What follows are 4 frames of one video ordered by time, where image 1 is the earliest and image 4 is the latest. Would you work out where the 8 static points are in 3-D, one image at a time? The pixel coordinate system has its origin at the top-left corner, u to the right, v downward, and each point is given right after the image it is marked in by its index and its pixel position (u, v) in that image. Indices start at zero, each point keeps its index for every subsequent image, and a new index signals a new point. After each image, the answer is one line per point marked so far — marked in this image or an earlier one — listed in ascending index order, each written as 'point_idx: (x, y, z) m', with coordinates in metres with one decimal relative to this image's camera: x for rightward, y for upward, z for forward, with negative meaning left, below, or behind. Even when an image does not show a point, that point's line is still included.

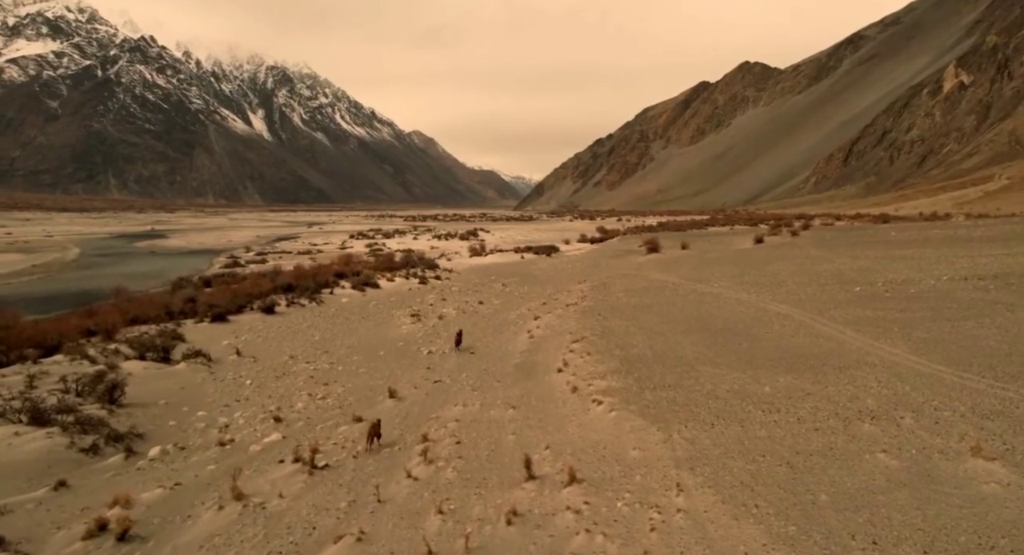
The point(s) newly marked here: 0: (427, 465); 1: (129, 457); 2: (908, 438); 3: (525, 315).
0: (-0.9, -2.1, +5.8) m
1: (-4.8, -2.3, +6.6) m
2: (+3.7, -1.5, +4.9) m
3: (+0.5, -1.2, +17.0) m
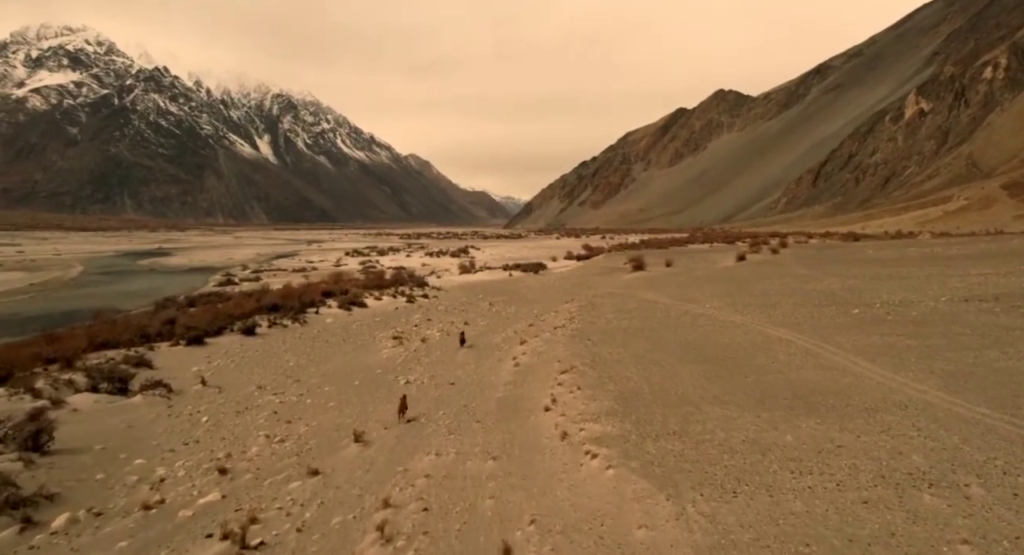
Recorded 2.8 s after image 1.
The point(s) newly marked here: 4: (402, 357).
0: (-1.2, -2.4, +4.7) m
1: (-5.0, -2.6, +5.4) m
2: (+3.5, -1.8, +3.9) m
3: (0.0, -1.9, +16.0) m
4: (-3.2, -2.3, +15.2) m
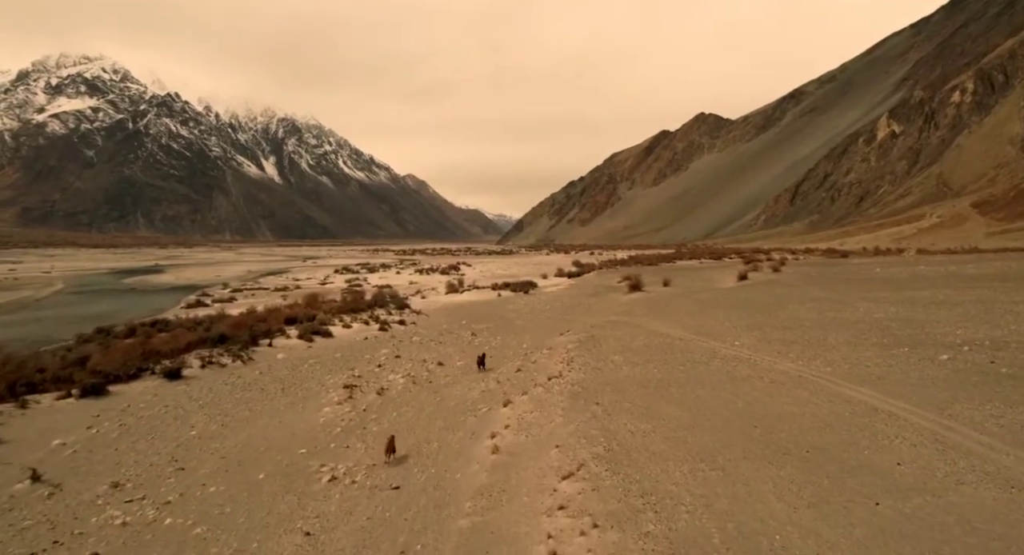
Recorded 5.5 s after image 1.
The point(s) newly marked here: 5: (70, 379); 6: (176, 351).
0: (-1.4, -2.9, +0.9) m
1: (-5.3, -3.1, +1.5) m
2: (+3.3, -2.2, +0.2) m
3: (-0.5, -2.7, +12.2) m
4: (-3.6, -3.1, +11.4) m
5: (-13.6, -3.1, +16.0) m
6: (-12.8, -2.8, +19.7) m
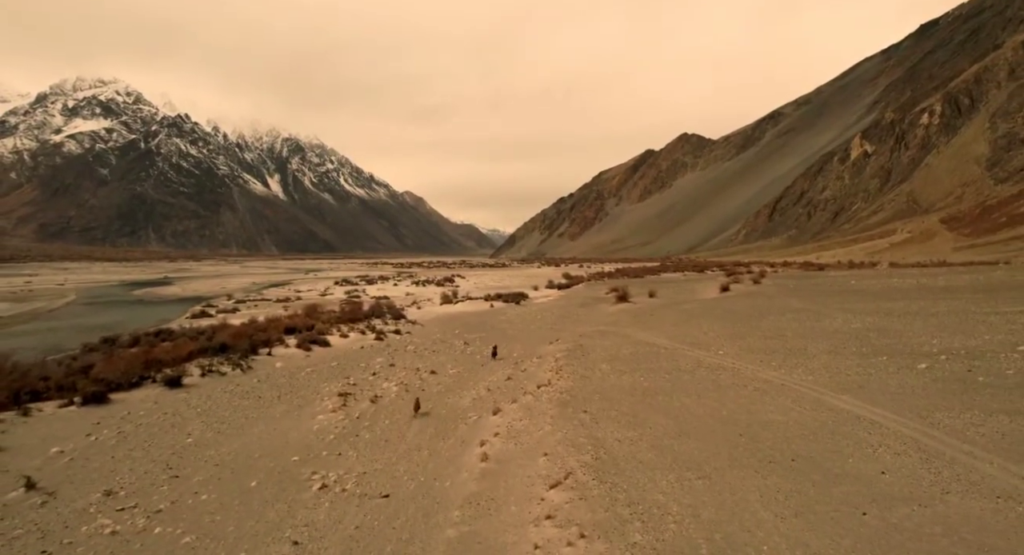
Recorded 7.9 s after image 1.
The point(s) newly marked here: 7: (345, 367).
0: (-1.5, -2.9, +1.0) m
1: (-5.4, -3.1, +1.5) m
2: (+3.2, -2.2, +0.3) m
3: (-0.7, -2.9, +12.3) m
4: (-3.8, -3.3, +11.4) m
5: (-13.8, -3.4, +16.0) m
6: (-13.0, -3.2, +19.7) m
7: (-6.0, -3.2, +18.4) m
